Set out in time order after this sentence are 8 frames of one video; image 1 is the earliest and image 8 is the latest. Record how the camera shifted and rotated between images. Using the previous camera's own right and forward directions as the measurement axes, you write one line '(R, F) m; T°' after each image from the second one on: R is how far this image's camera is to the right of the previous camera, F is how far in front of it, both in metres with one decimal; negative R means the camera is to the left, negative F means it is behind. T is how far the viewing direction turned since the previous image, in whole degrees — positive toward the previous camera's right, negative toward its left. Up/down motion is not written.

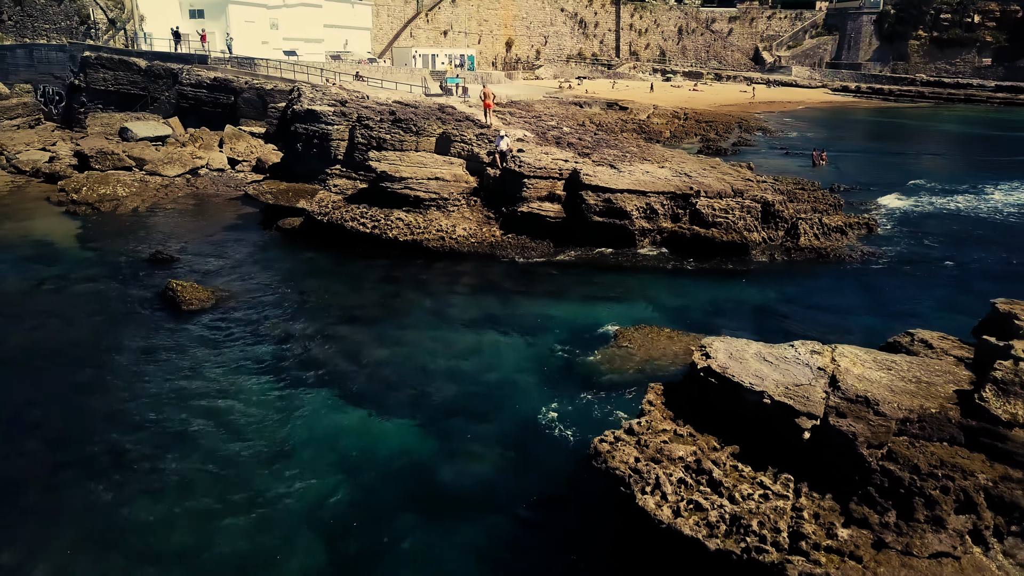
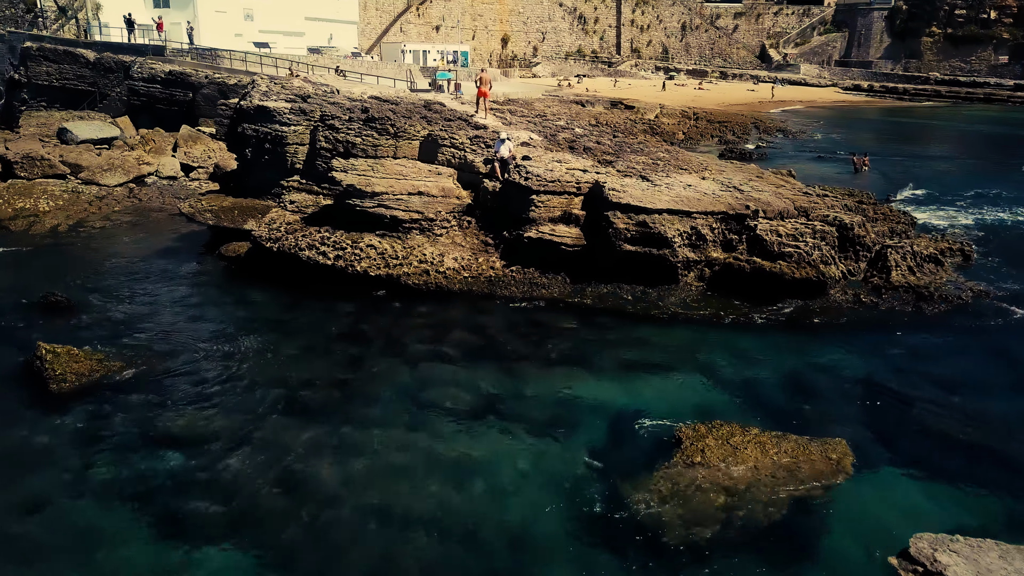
(-0.2, +3.7) m; 0°
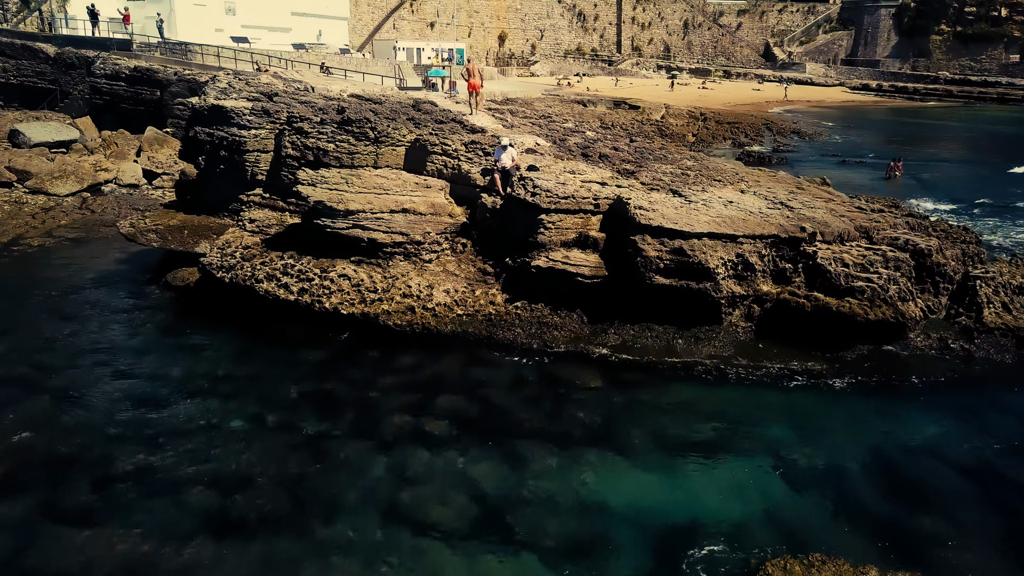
(-0.1, +2.3) m; 0°
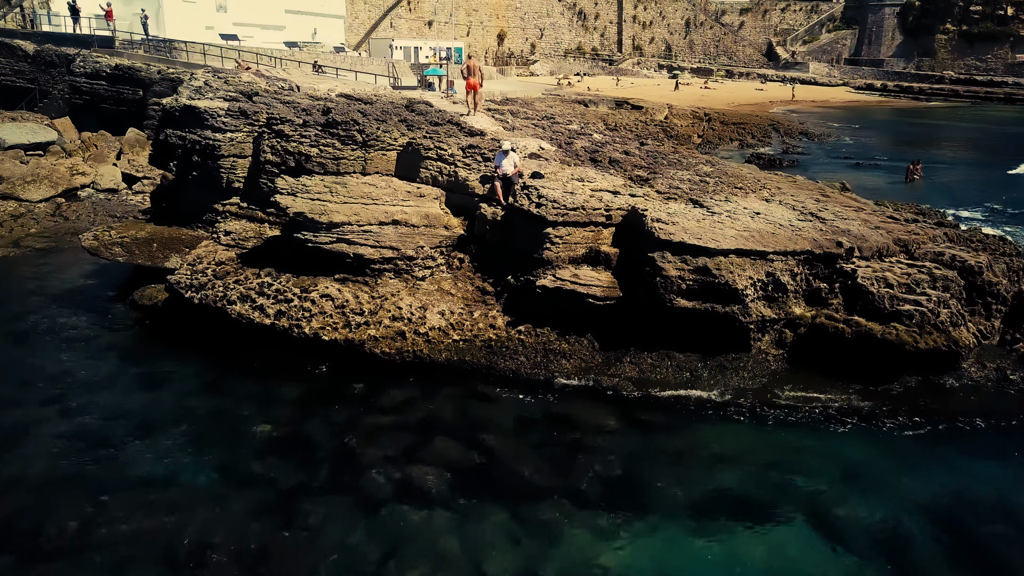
(0.0, +1.1) m; 0°
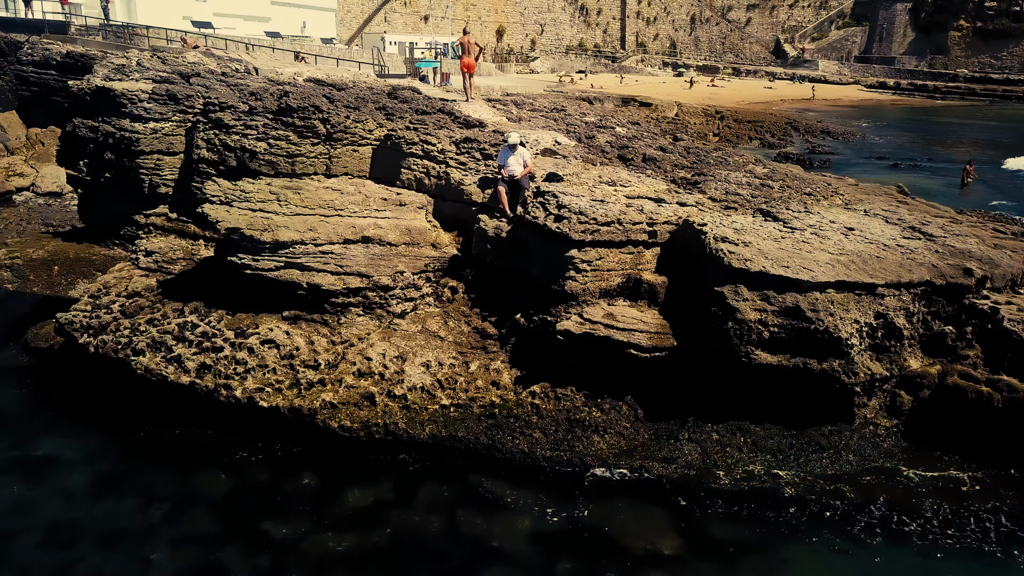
(-0.1, +2.6) m; 0°
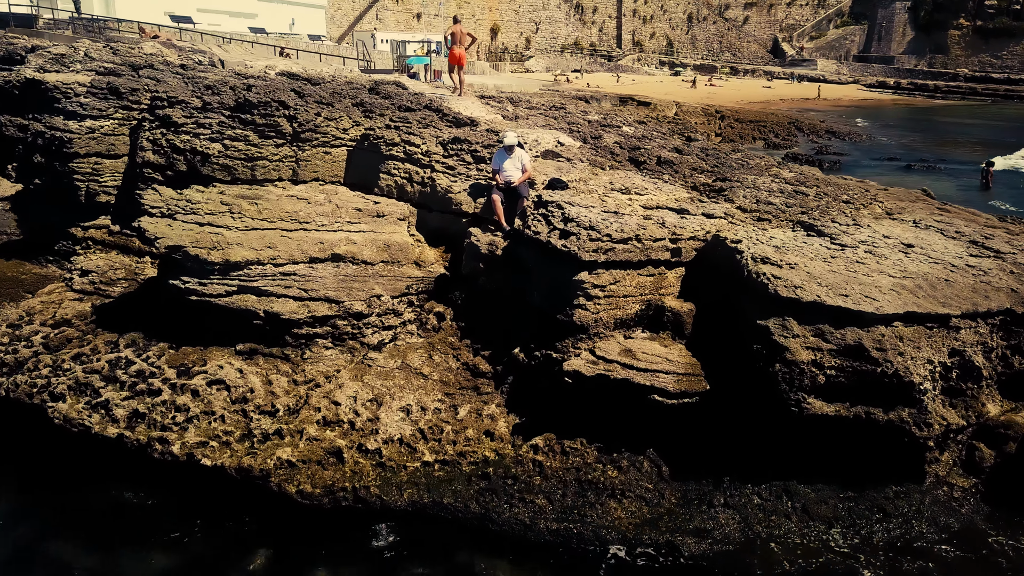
(0.0, +1.2) m; 0°
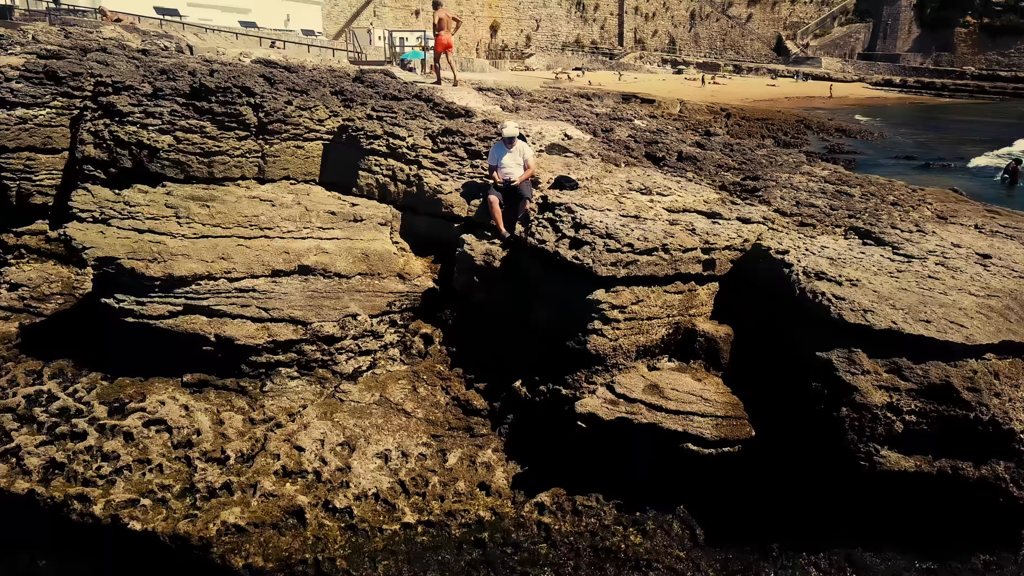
(0.0, +1.0) m; 0°
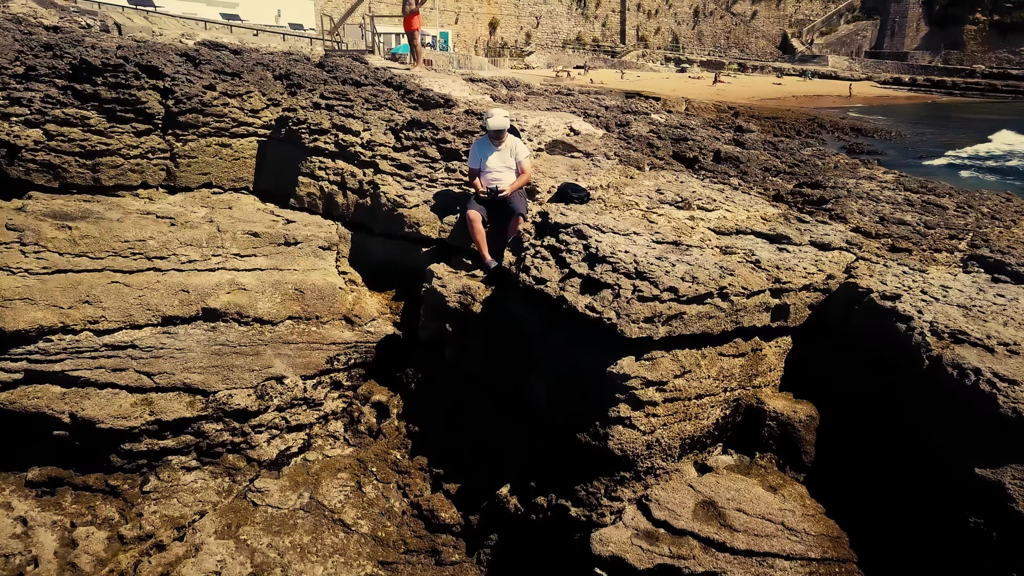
(+0.1, +1.6) m; 0°
